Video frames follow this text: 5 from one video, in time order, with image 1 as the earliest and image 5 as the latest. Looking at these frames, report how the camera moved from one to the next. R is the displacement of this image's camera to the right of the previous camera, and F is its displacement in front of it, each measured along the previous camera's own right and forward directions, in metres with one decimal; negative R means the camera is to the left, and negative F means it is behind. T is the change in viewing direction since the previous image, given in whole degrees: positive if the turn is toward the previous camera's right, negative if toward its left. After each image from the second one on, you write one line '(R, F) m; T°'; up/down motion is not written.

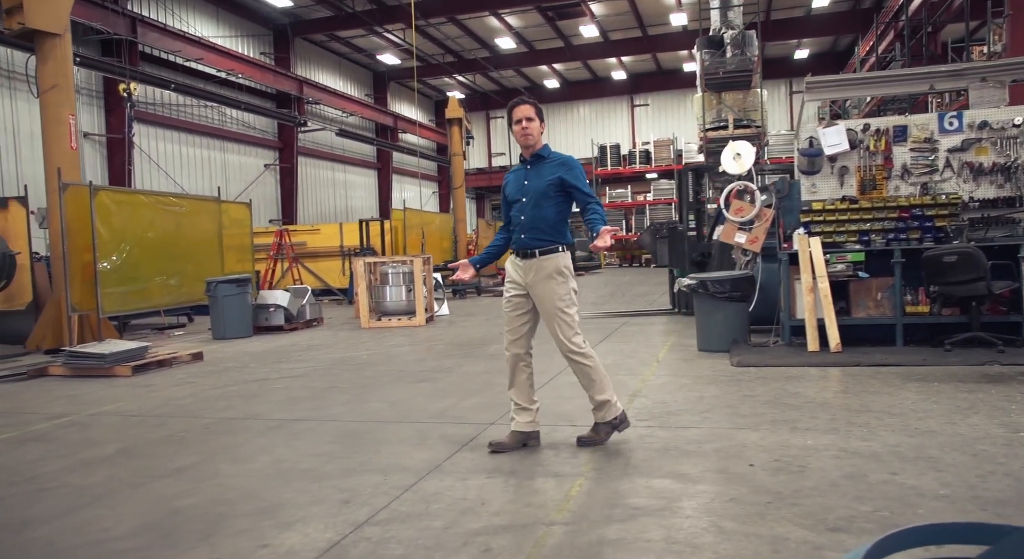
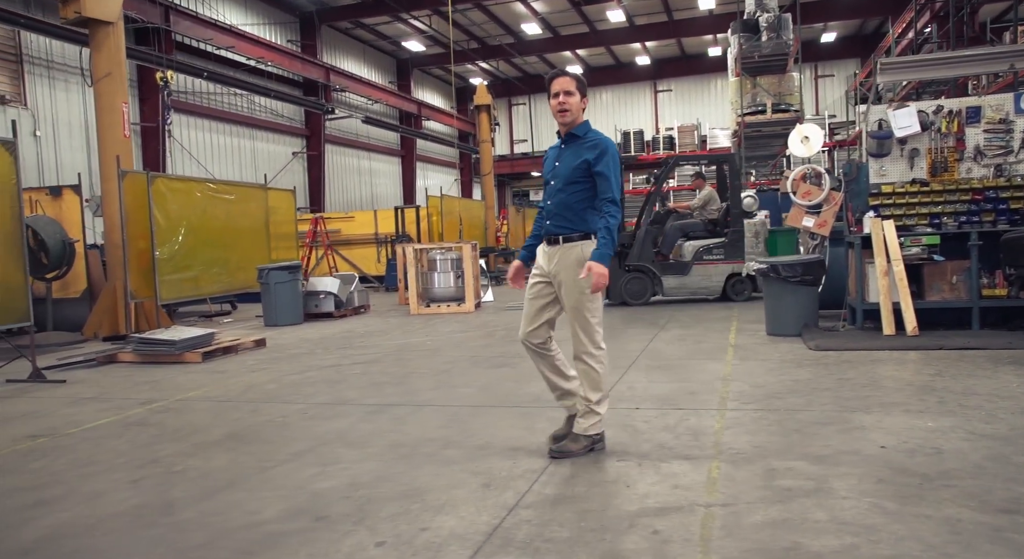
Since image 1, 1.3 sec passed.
(-0.6, 0.0) m; -1°
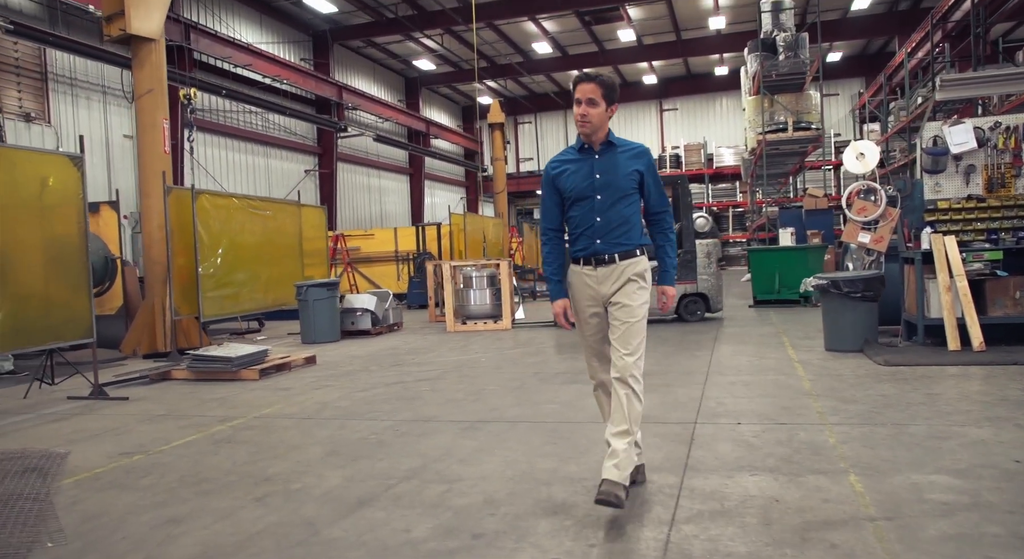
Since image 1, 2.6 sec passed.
(-0.7, +0.1) m; +1°
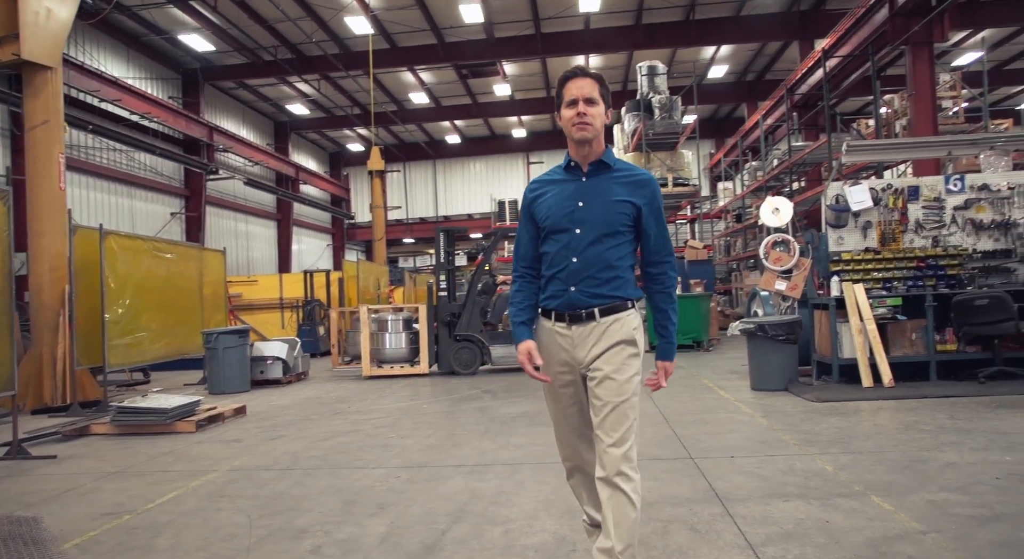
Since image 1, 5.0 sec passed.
(-0.9, +0.1) m; +12°
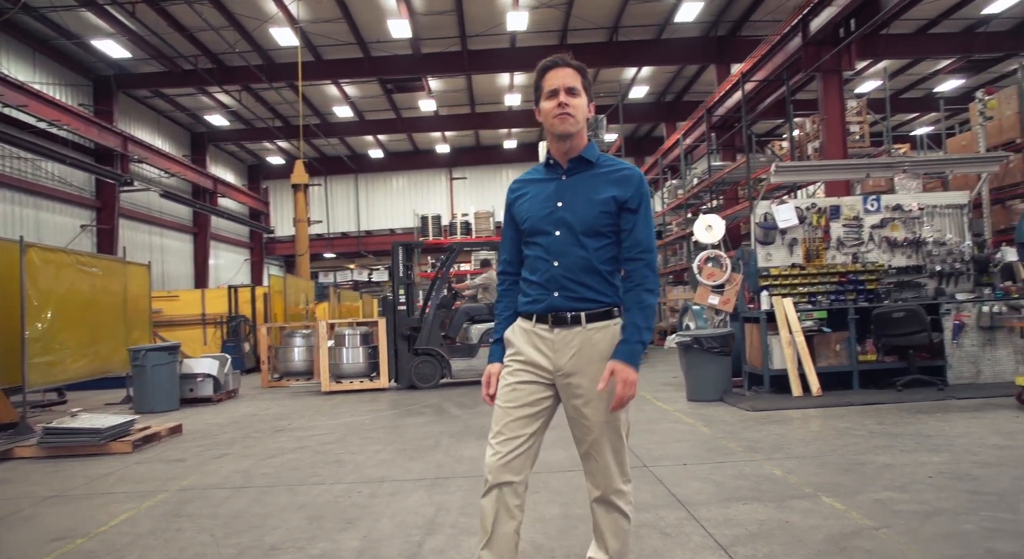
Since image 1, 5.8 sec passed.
(-0.2, 0.0) m; +6°
